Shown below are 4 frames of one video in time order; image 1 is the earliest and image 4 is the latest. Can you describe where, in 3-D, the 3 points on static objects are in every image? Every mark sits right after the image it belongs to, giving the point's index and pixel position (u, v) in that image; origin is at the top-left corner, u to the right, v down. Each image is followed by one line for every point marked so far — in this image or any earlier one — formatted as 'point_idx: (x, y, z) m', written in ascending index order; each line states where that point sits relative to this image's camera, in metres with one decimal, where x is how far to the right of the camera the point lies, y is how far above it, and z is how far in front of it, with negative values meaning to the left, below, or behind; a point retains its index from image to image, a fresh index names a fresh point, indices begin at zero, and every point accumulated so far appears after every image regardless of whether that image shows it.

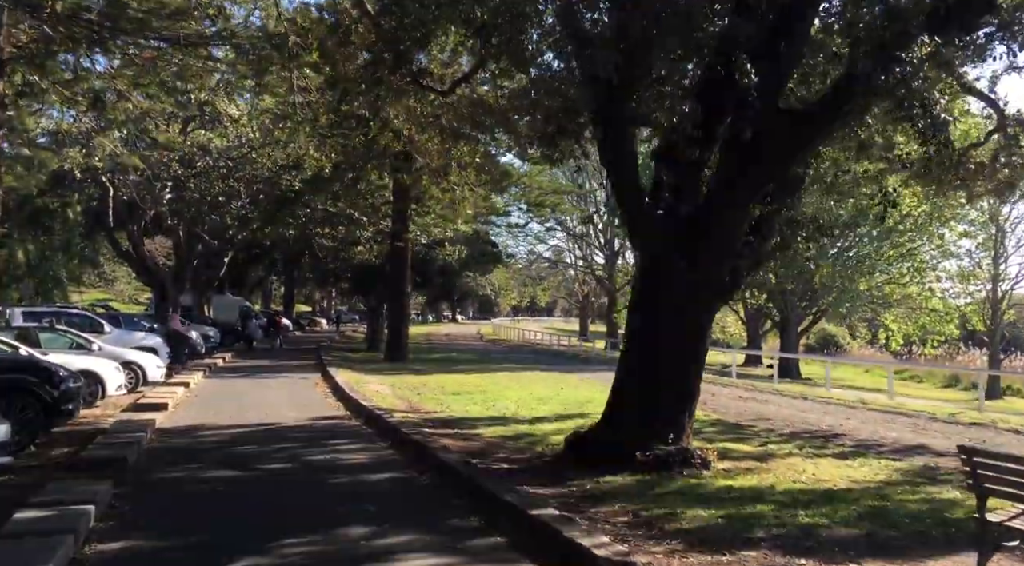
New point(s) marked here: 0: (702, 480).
0: (+1.7, -1.7, +7.8) m
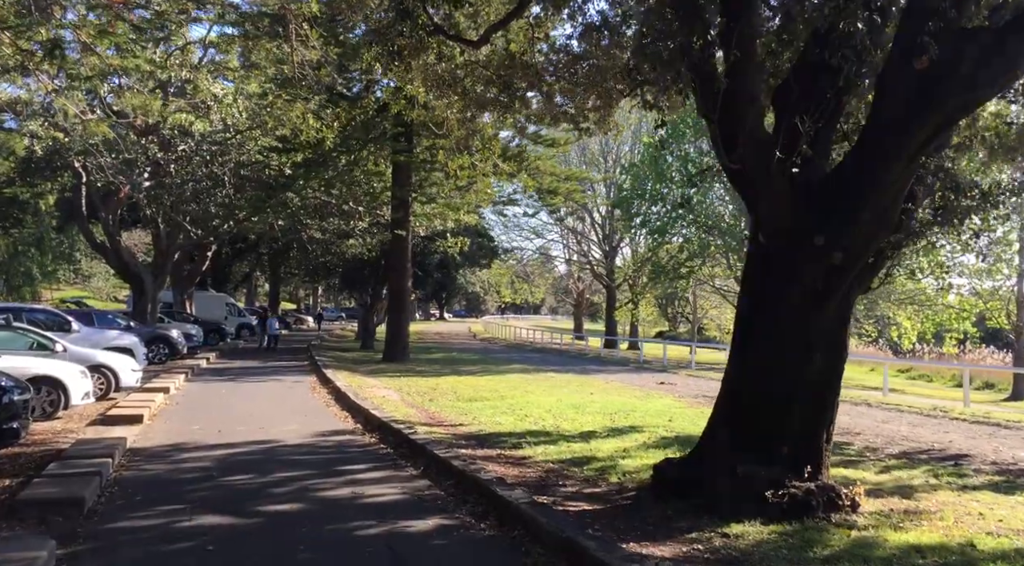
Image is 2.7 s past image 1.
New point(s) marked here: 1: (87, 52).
0: (+2.3, -1.6, +5.7) m
1: (-5.7, +3.1, +11.8) m
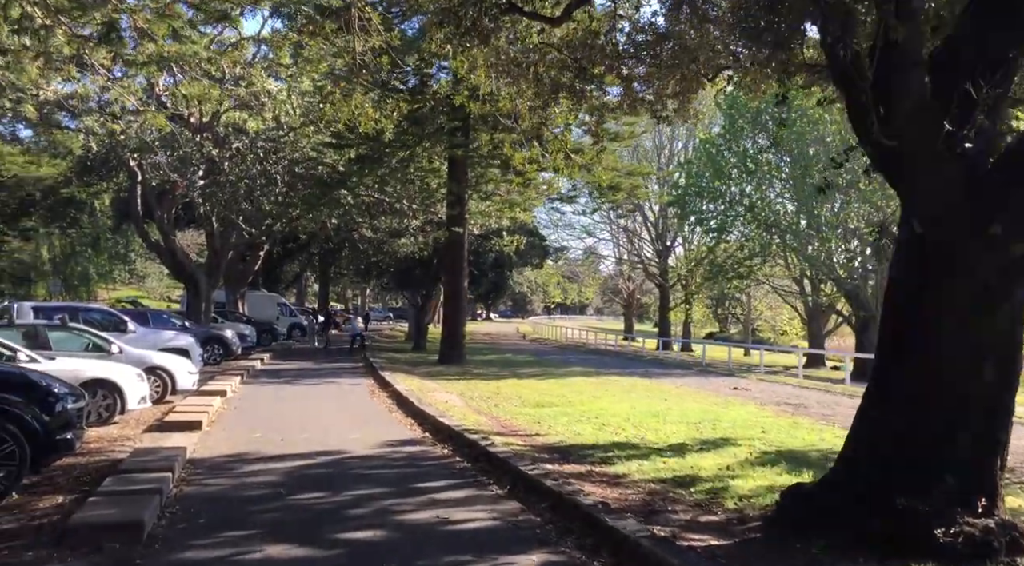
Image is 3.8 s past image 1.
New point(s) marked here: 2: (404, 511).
0: (+3.0, -1.6, +4.8) m
1: (-4.7, +3.1, +11.2) m
2: (-0.8, -1.7, +6.7) m
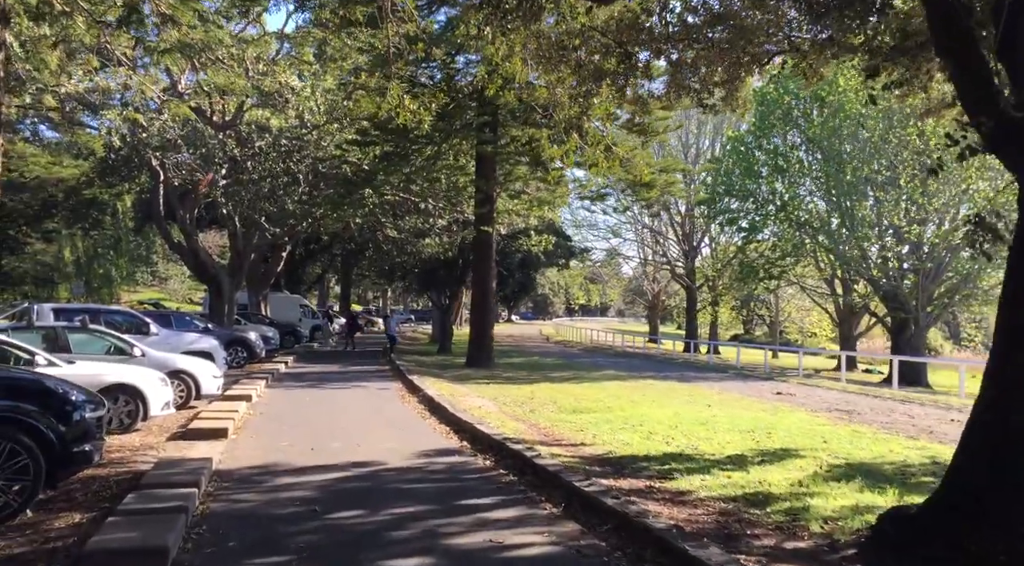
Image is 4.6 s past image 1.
0: (+3.3, -1.6, +4.0) m
1: (-4.2, +3.1, +10.7) m
2: (-0.4, -1.7, +6.1) m
